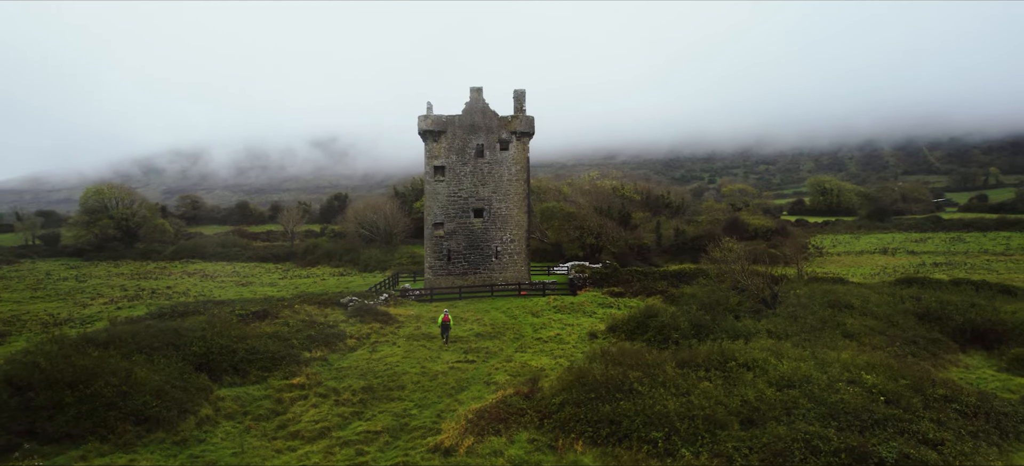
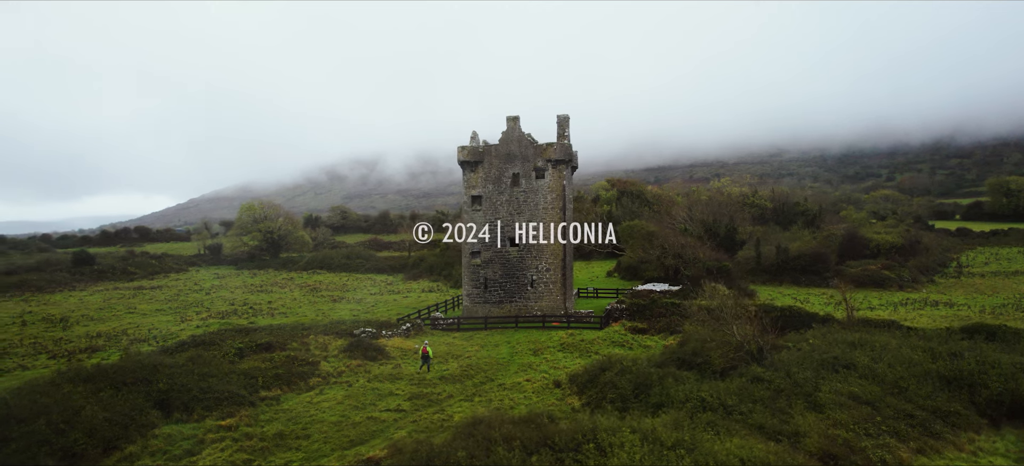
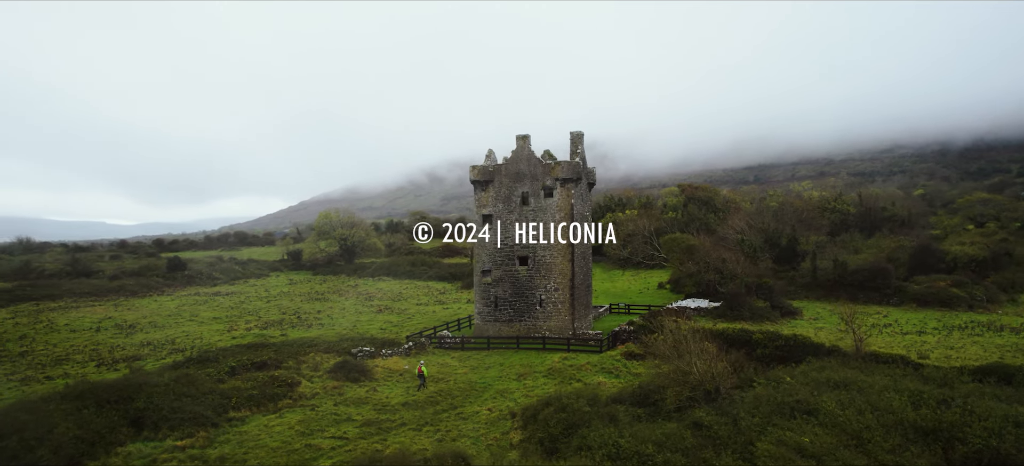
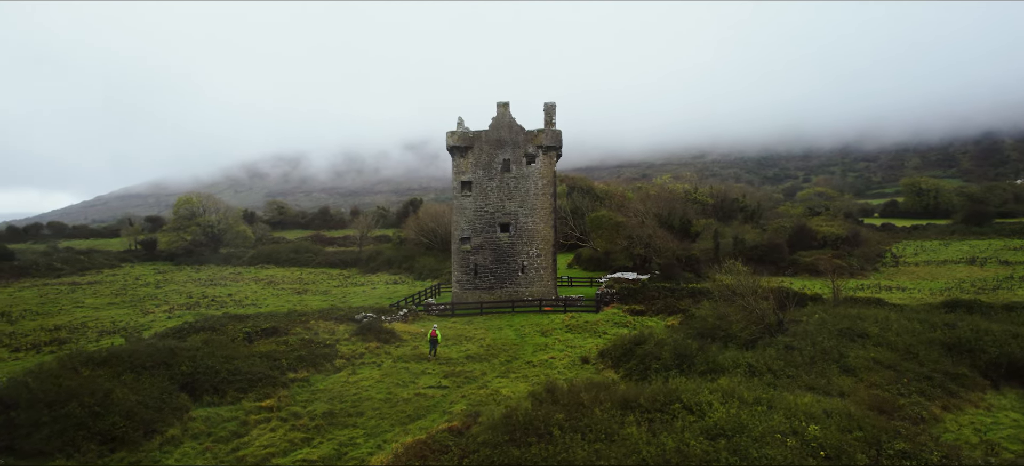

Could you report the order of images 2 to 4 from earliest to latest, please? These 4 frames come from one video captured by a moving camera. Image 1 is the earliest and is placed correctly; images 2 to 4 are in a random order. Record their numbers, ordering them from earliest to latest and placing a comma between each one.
4, 2, 3
